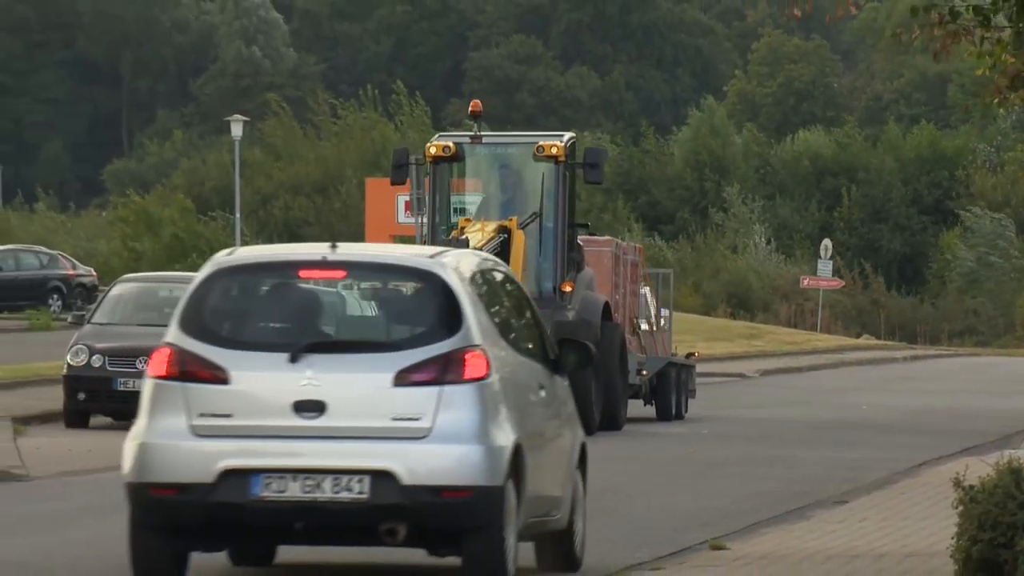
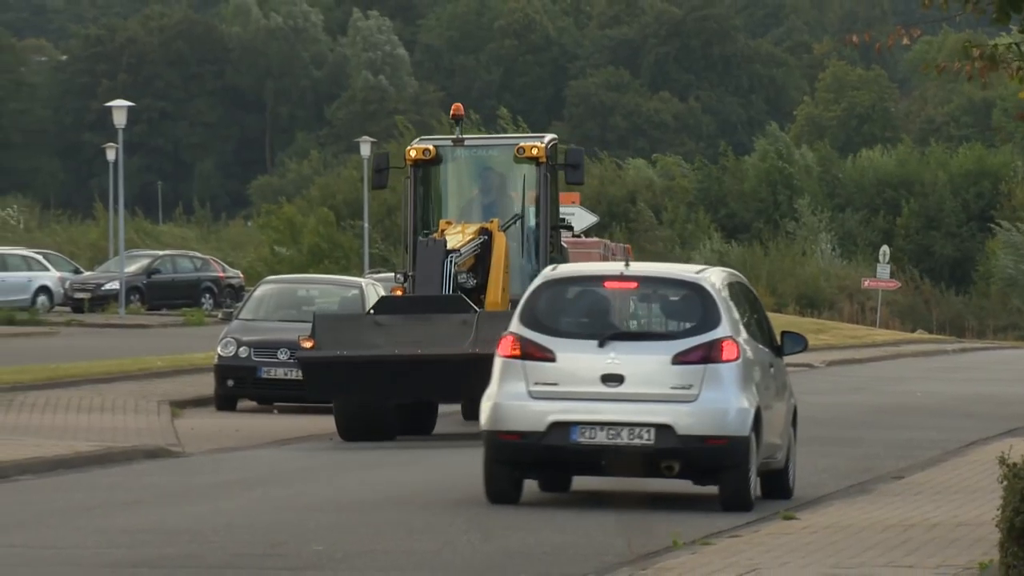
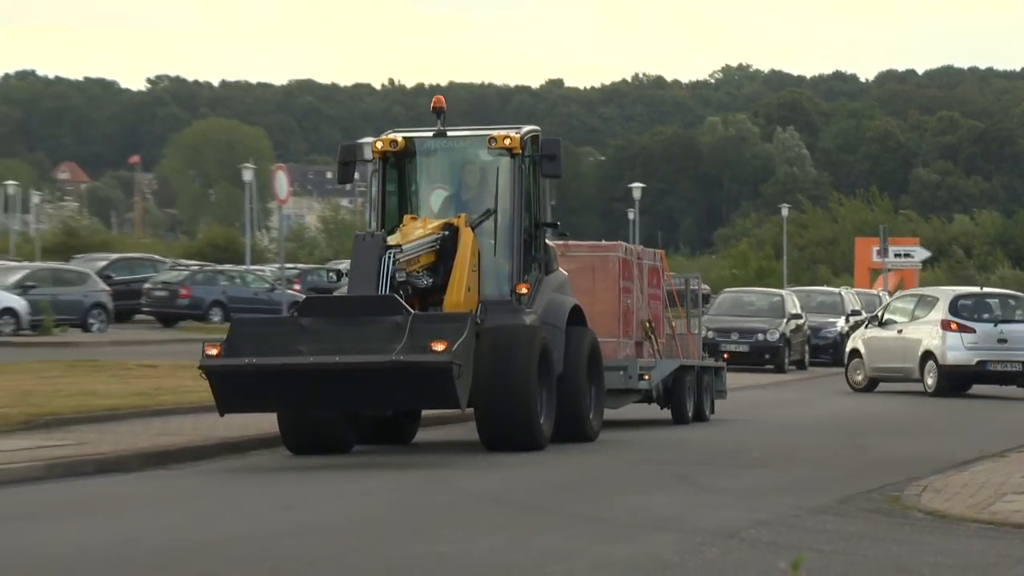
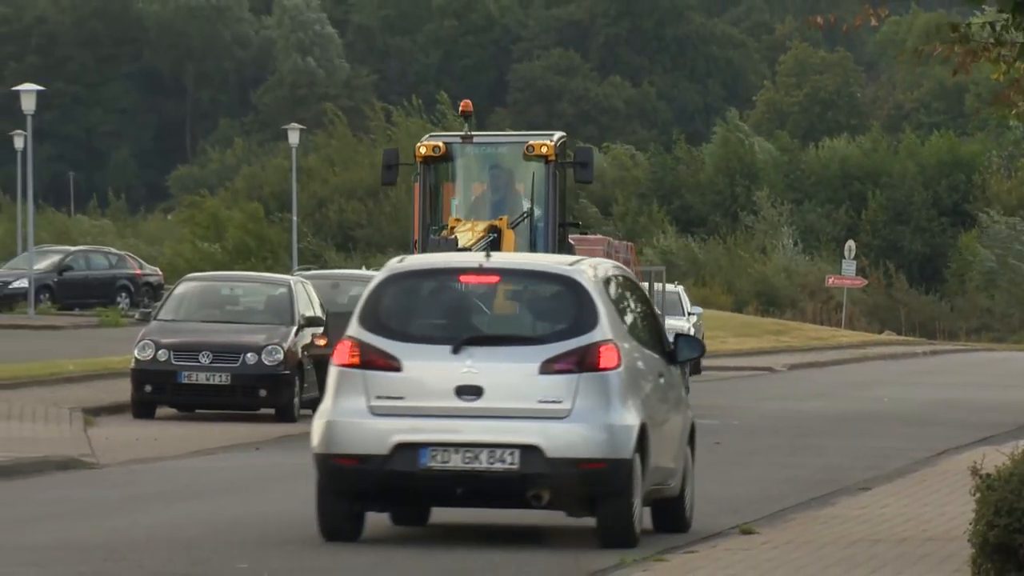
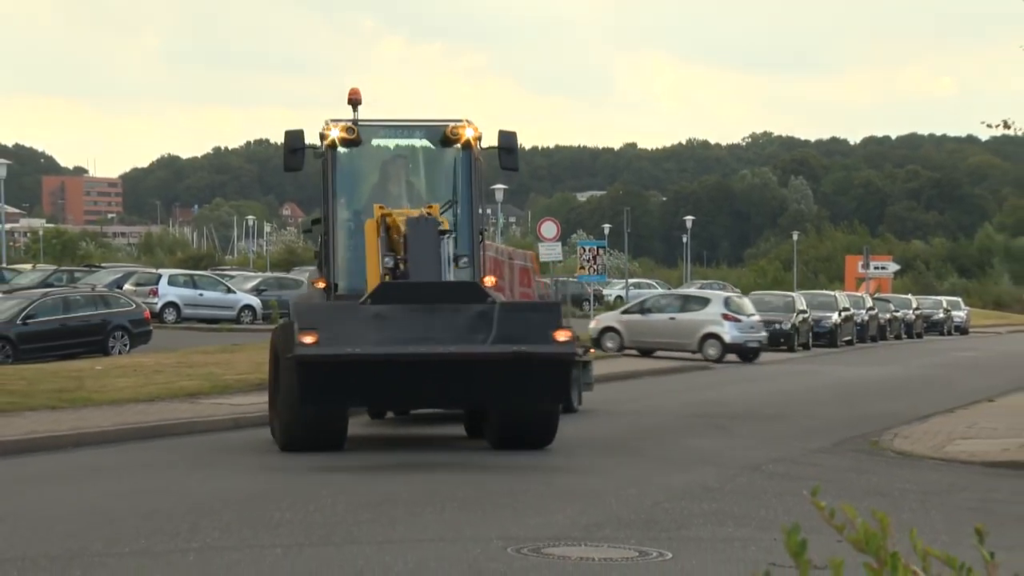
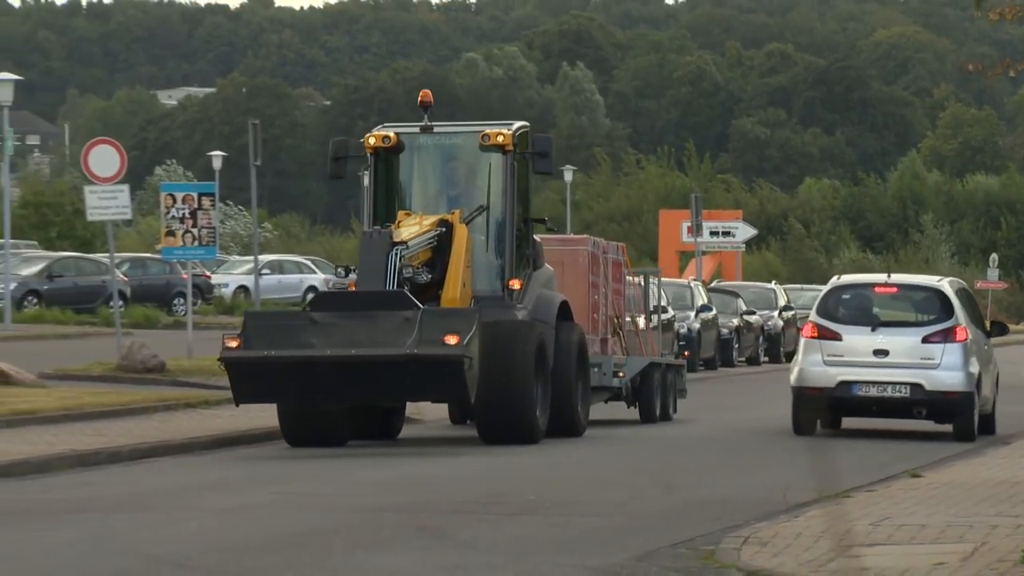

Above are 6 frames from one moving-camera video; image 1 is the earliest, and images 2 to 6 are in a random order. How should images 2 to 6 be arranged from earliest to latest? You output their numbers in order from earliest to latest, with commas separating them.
4, 2, 6, 3, 5
